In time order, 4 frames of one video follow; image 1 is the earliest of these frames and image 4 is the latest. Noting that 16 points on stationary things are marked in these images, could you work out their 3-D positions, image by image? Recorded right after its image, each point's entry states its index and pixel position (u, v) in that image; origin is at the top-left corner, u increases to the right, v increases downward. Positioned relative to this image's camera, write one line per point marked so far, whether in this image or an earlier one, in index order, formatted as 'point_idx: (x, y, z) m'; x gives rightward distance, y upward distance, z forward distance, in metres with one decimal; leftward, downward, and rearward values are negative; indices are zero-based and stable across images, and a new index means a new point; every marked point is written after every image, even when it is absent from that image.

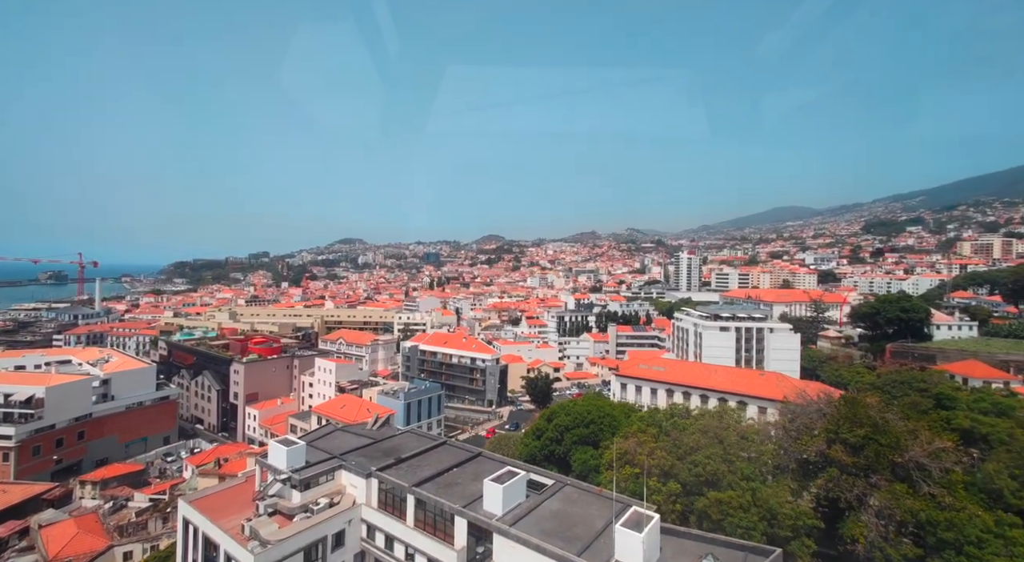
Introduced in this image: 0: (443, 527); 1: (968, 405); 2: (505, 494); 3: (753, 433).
0: (-1.1, -3.7, +8.1) m
1: (+13.7, -3.7, +16.2) m
2: (-0.1, -3.0, +7.7) m
3: (+4.8, -3.0, +10.6) m
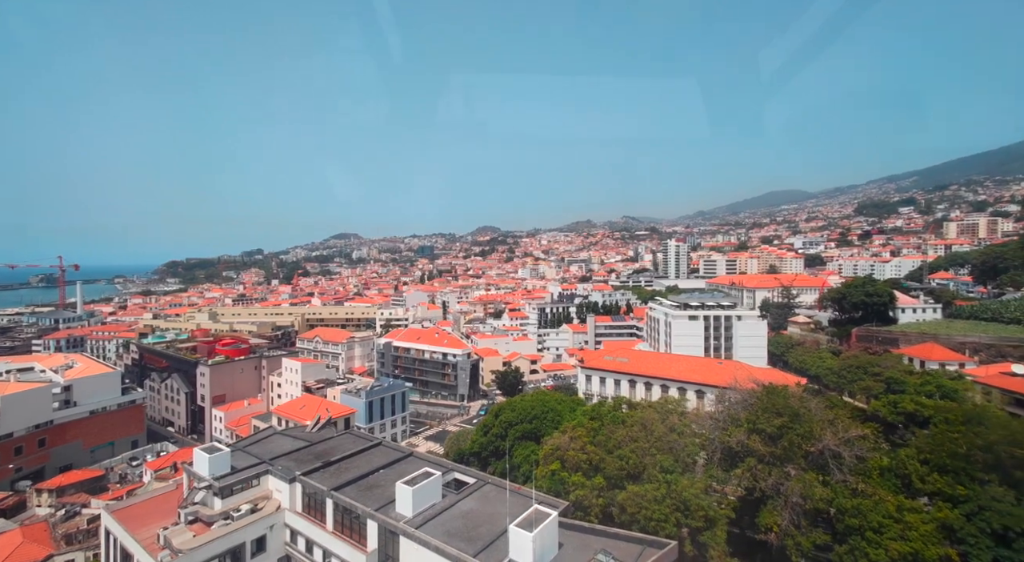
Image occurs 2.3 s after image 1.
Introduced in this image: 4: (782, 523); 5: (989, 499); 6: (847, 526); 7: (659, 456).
0: (-2.3, -3.8, +8.2) m
1: (+12.3, -3.3, +16.5) m
2: (-1.4, -3.1, +7.8) m
3: (+3.4, -2.9, +10.8) m
4: (+4.2, -3.7, +8.3) m
5: (+6.7, -3.1, +7.5) m
6: (+5.0, -3.7, +8.0) m
7: (+2.6, -3.2, +9.7) m
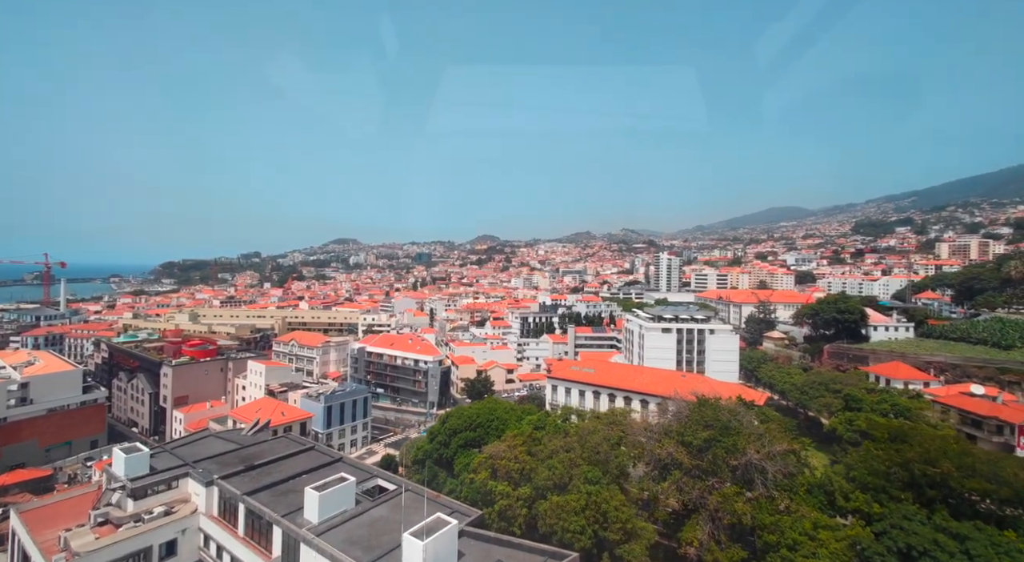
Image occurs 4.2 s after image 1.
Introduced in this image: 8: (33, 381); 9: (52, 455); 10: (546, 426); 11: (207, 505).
0: (-3.6, -3.8, +8.0) m
1: (+11.0, -3.8, +16.4) m
2: (-2.7, -3.1, +7.6) m
3: (+2.1, -3.1, +10.6) m
4: (+2.9, -3.9, +8.2) m
5: (+5.4, -3.3, +7.4) m
6: (+3.7, -3.8, +7.9) m
7: (+1.3, -3.3, +9.6) m
8: (-17.7, -3.7, +19.9) m
9: (-17.3, -6.5, +20.2) m
10: (+0.8, -3.4, +12.6) m
11: (-5.0, -3.7, +8.9) m
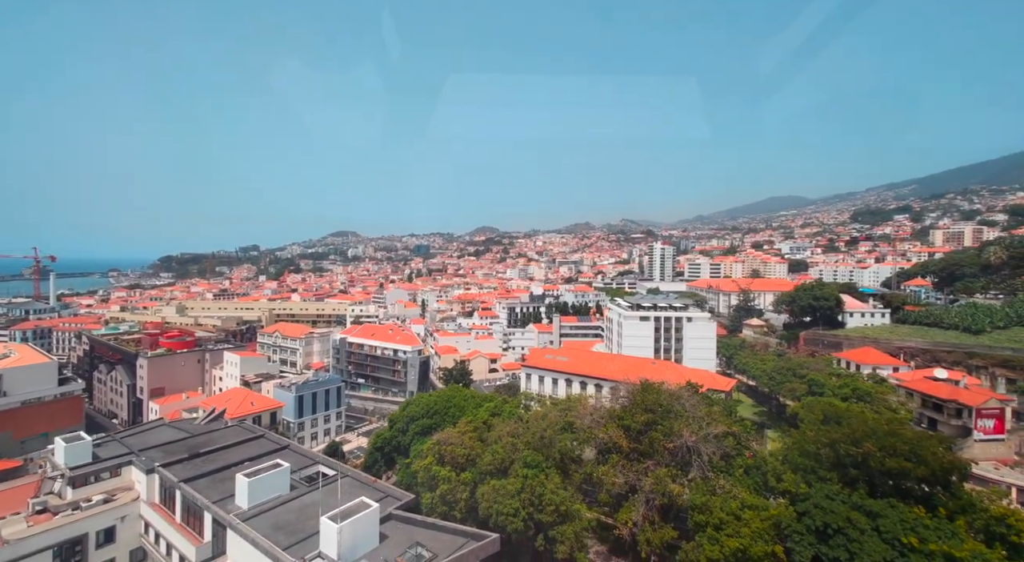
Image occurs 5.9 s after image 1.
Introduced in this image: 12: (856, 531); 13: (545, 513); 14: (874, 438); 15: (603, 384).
0: (-4.7, -3.6, +8.0) m
1: (+9.9, -3.4, +16.5) m
2: (-3.7, -2.9, +7.6) m
3: (+1.1, -2.8, +10.7) m
4: (+1.9, -3.7, +8.3) m
5: (+4.4, -3.0, +7.5) m
6: (+2.7, -3.6, +8.0) m
7: (+0.3, -3.1, +9.7) m
8: (-18.8, -3.4, +19.8) m
9: (-18.4, -6.2, +20.3) m
10: (-0.2, -3.1, +12.6) m
11: (-6.0, -3.5, +8.9) m
12: (+4.4, -3.2, +6.8) m
13: (+0.5, -3.6, +8.4) m
14: (+5.4, -2.3, +8.0) m
15: (+3.1, -3.5, +18.4) m
